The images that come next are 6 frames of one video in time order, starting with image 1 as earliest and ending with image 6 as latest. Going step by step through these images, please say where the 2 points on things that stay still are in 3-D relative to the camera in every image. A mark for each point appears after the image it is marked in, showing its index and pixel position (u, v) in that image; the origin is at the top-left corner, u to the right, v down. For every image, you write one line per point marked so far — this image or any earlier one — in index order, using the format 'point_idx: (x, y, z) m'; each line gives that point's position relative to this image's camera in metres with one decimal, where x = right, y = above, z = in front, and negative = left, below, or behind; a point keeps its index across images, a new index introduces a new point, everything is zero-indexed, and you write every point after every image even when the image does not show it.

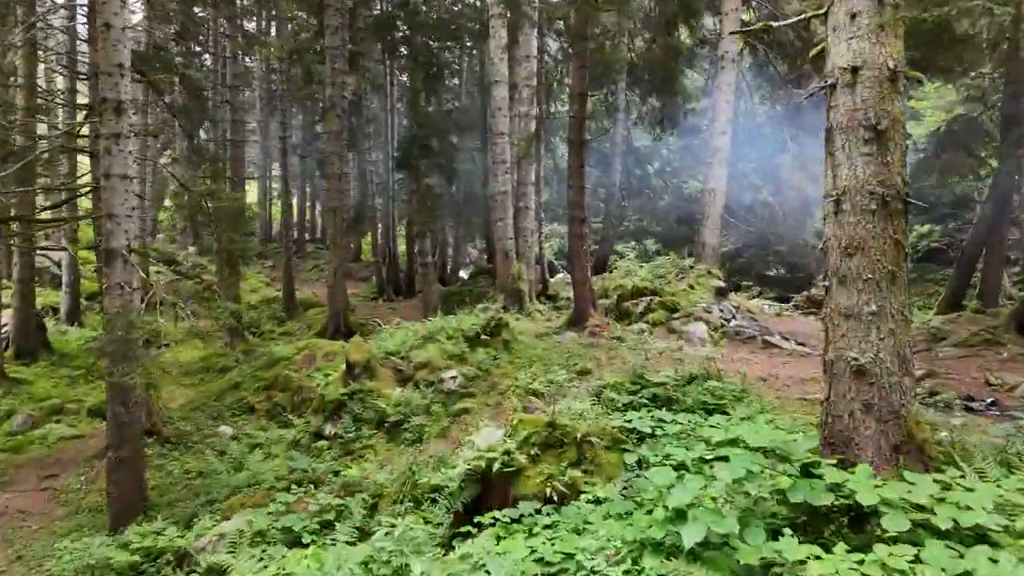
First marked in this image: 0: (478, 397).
0: (-0.4, -1.3, +8.5) m
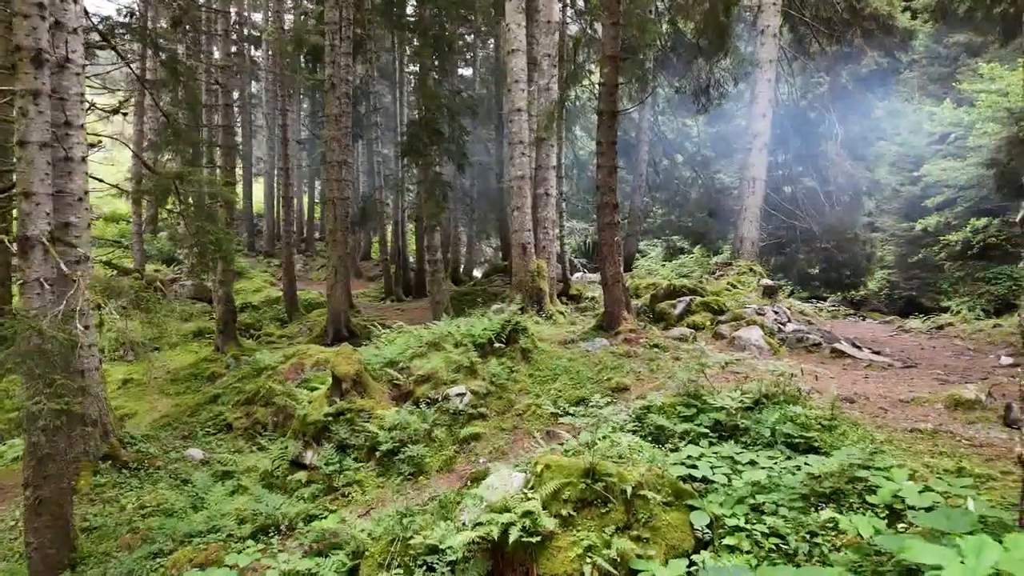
0: (-0.2, -1.2, +6.9) m
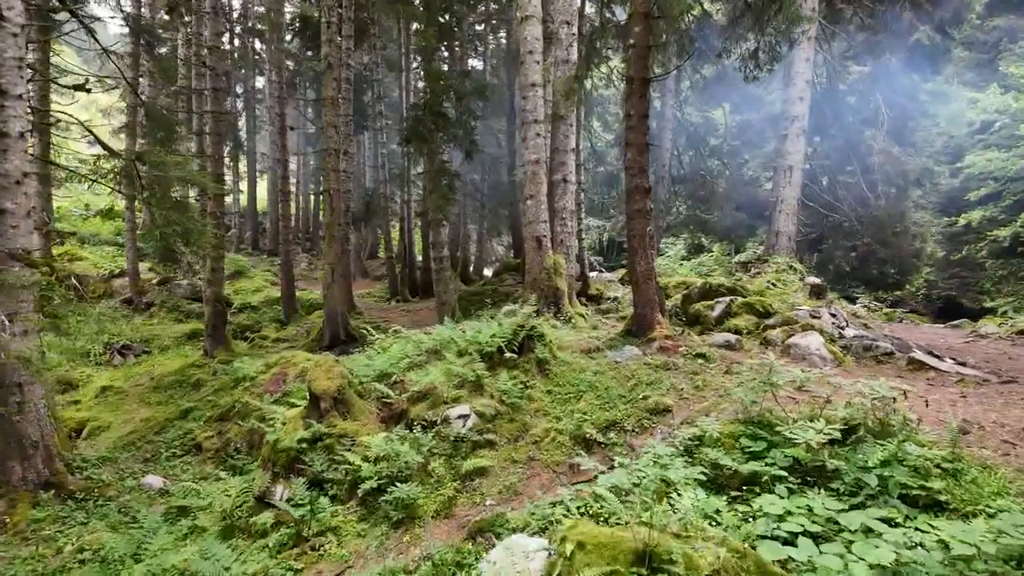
0: (-0.1, -1.2, +5.6) m
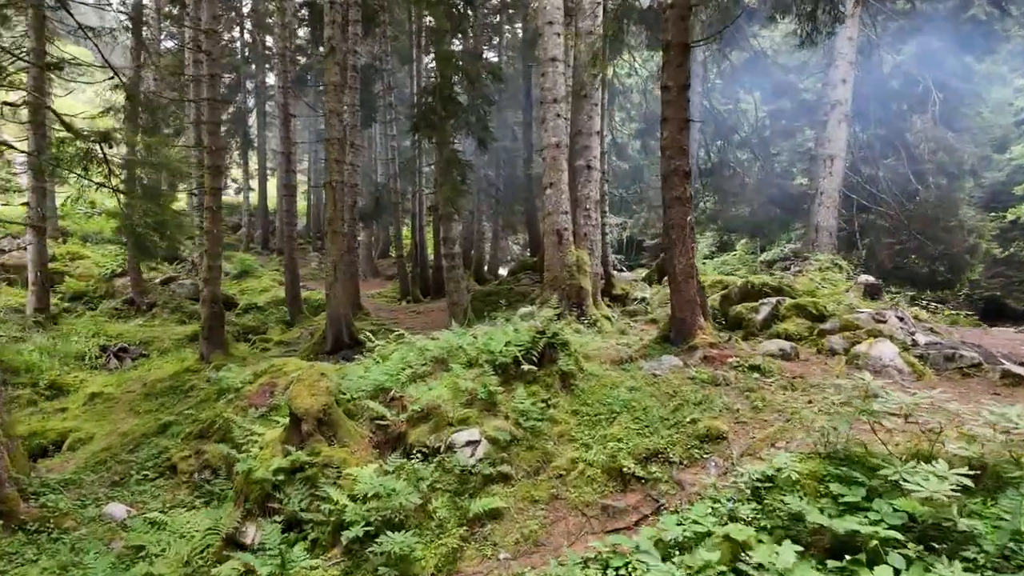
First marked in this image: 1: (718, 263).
0: (0.0, -1.2, +4.6) m
1: (+4.3, +0.5, +15.0) m
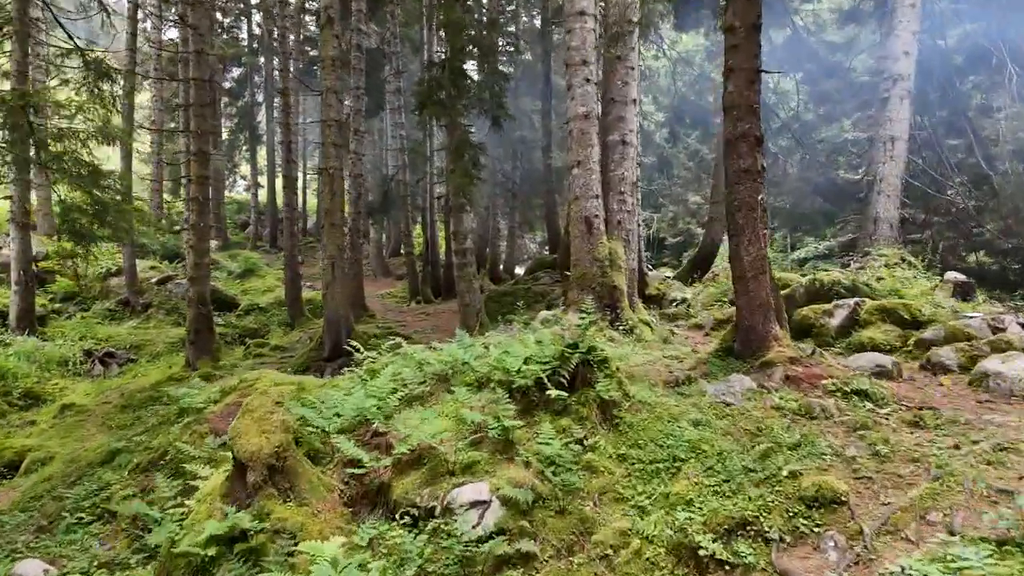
0: (+0.1, -1.2, +3.2) m
1: (+4.6, +0.5, +13.5) m
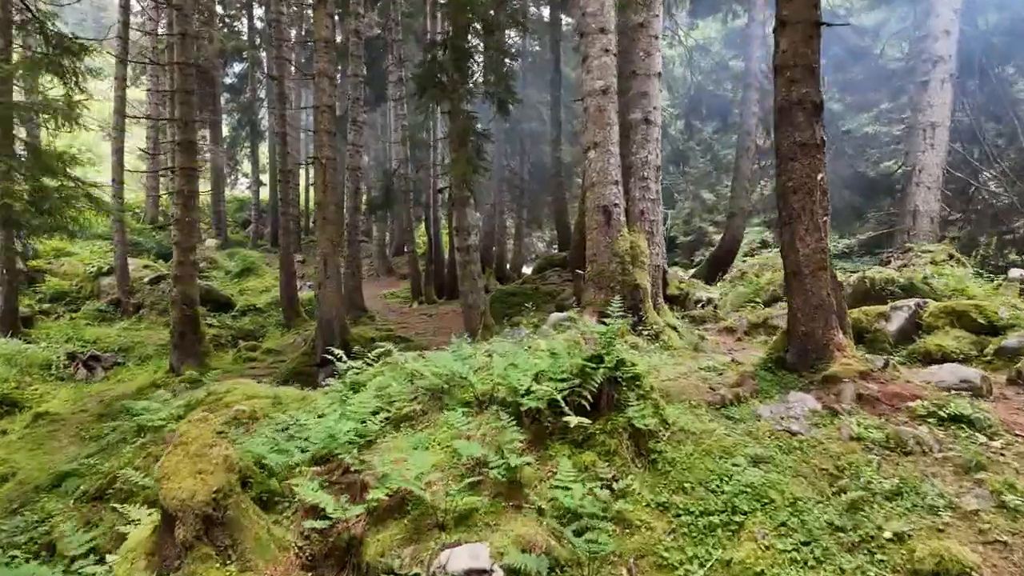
0: (+0.2, -1.2, +2.3) m
1: (+4.8, +0.5, +12.6) m
